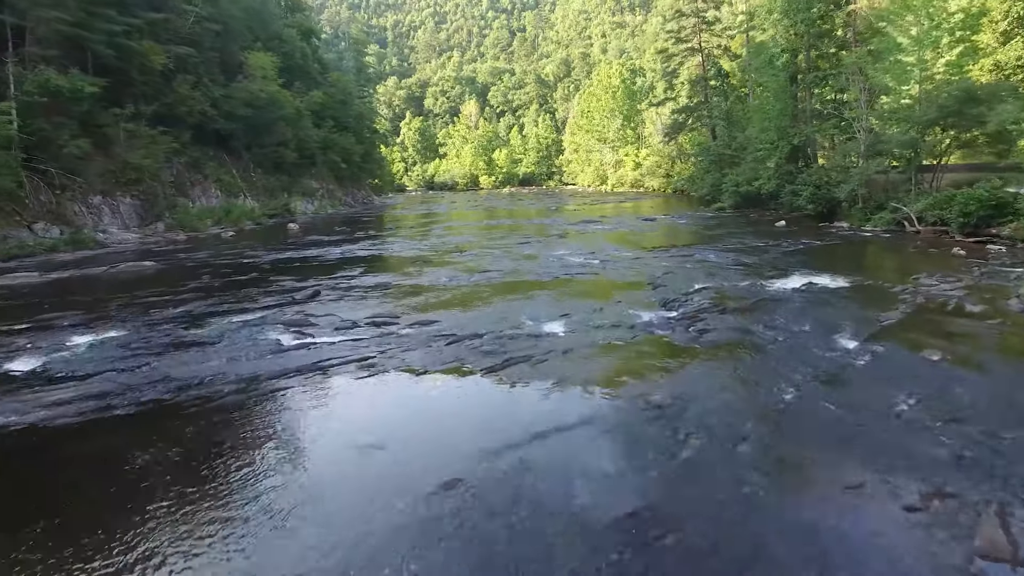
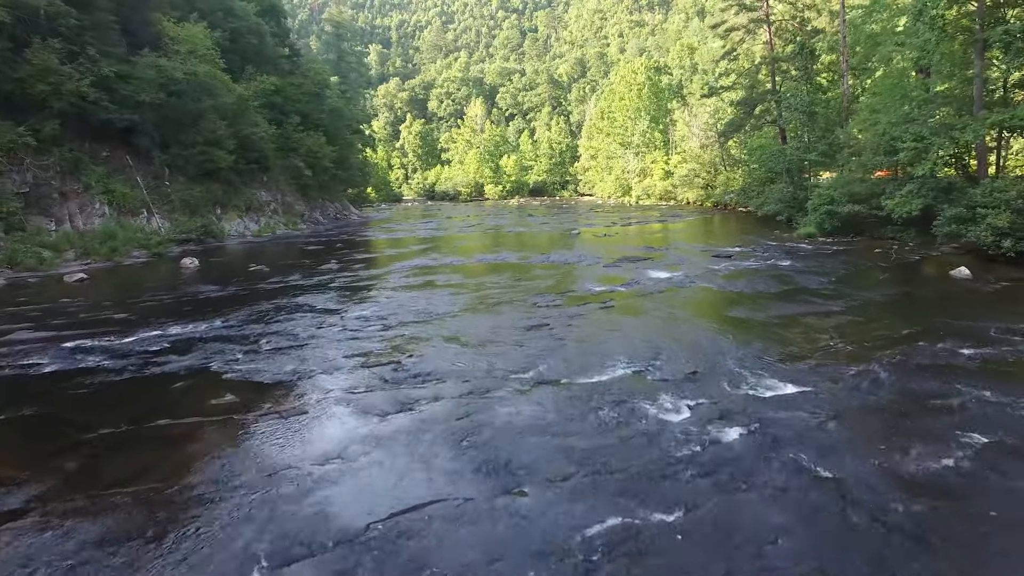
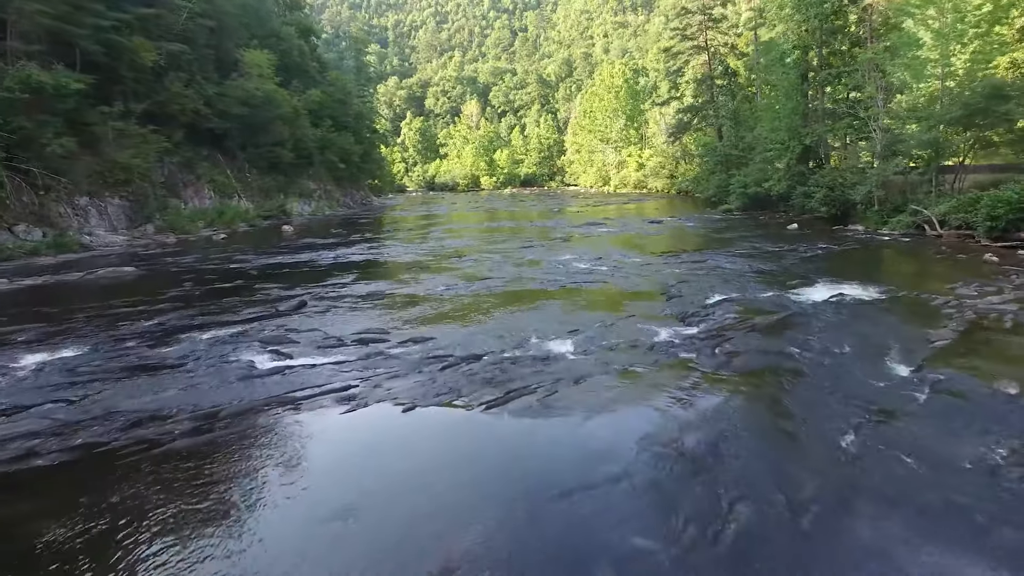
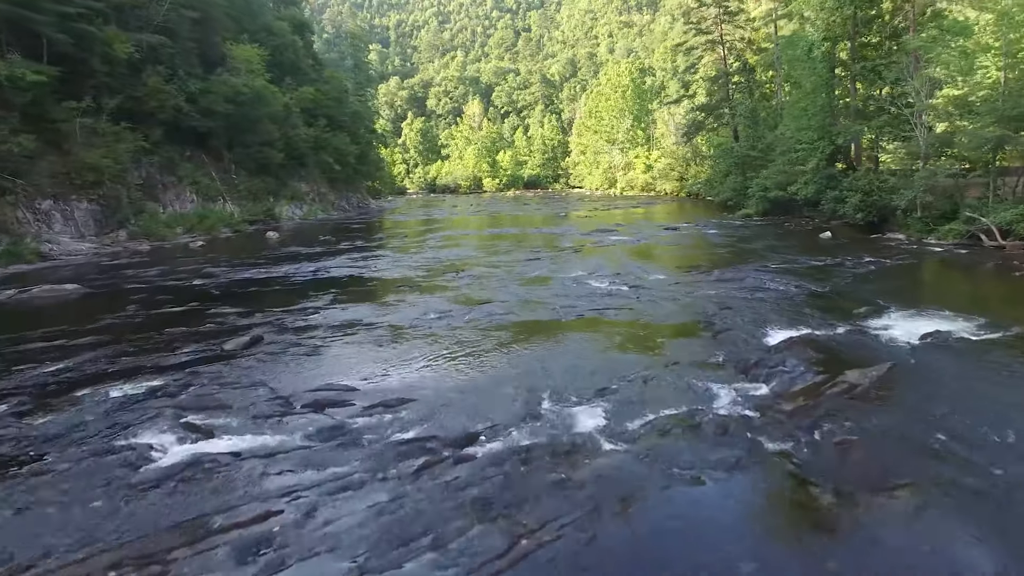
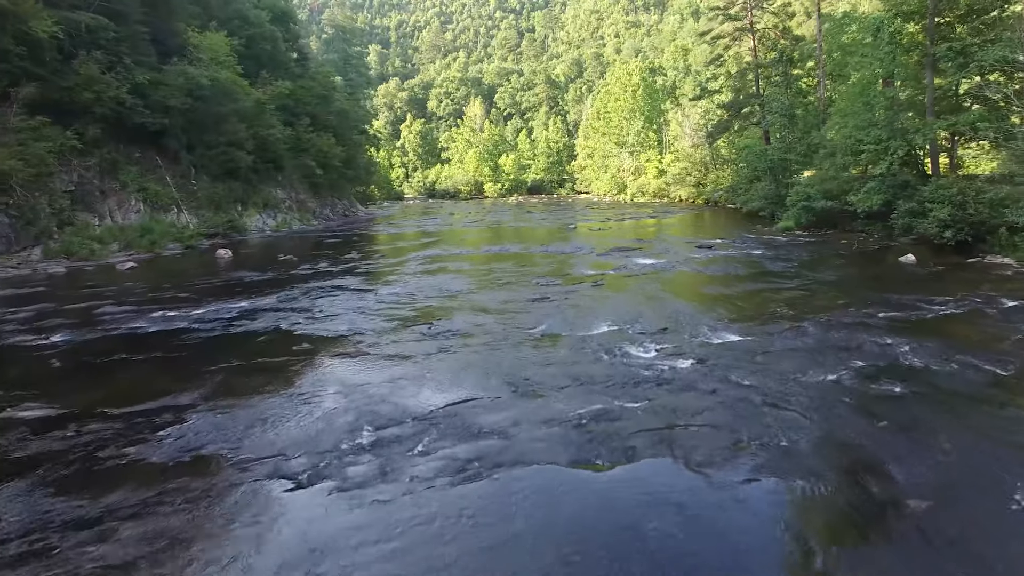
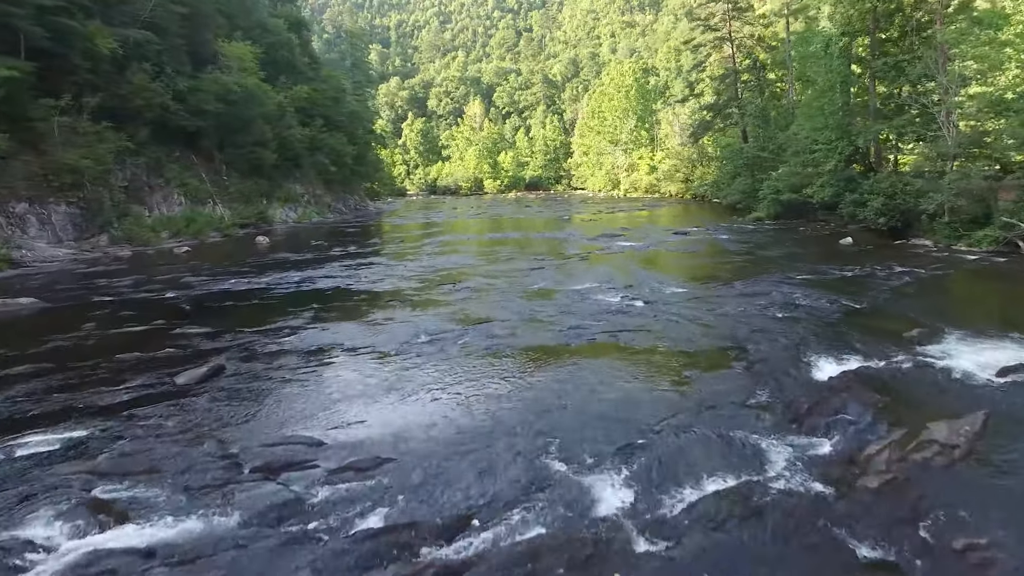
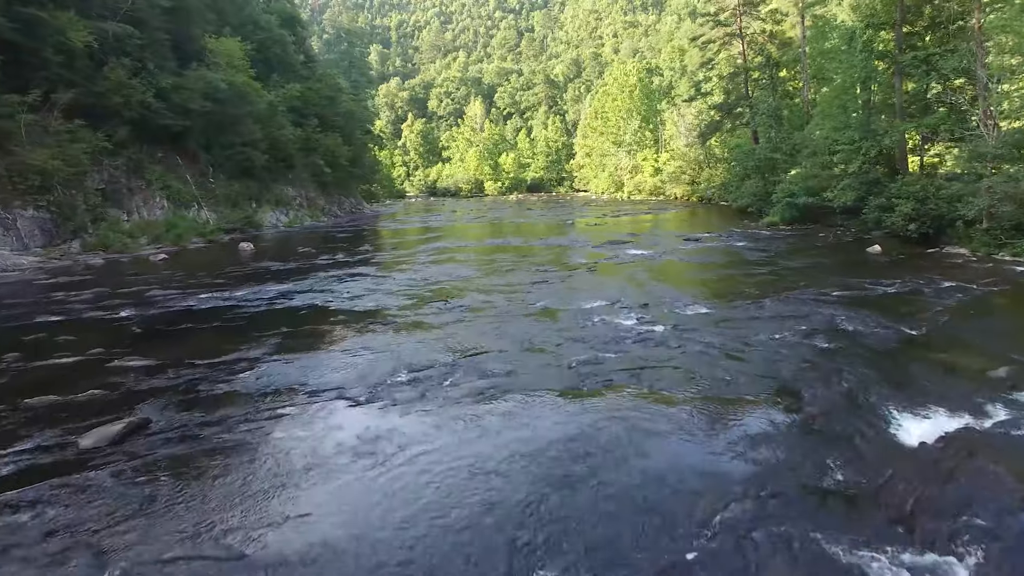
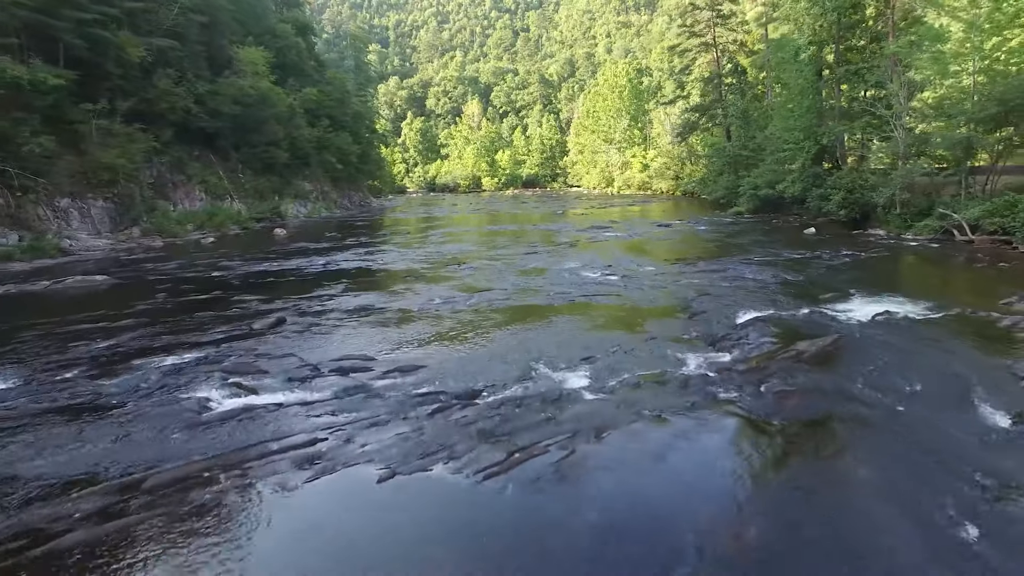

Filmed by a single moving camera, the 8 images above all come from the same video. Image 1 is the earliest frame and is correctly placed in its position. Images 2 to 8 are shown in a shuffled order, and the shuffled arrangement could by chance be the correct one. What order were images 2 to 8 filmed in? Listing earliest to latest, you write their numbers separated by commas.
3, 8, 4, 6, 7, 5, 2
